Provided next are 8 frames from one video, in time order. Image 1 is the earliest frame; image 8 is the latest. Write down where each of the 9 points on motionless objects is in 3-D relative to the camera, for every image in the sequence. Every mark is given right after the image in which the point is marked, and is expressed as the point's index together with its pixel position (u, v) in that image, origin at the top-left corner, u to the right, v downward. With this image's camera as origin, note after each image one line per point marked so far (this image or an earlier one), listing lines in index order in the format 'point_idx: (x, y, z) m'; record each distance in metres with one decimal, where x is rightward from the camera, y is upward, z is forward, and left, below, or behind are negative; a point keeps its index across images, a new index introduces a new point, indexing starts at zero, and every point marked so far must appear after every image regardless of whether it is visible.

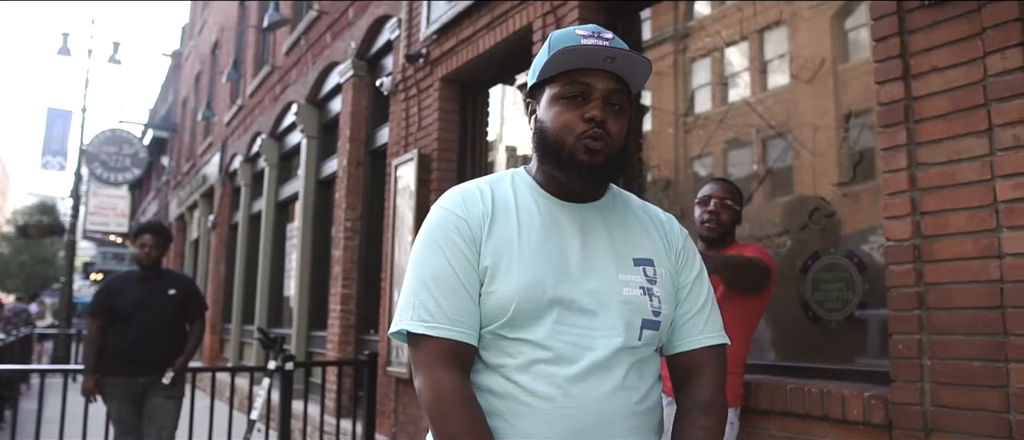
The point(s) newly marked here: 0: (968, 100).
0: (+1.6, +0.4, +2.8) m
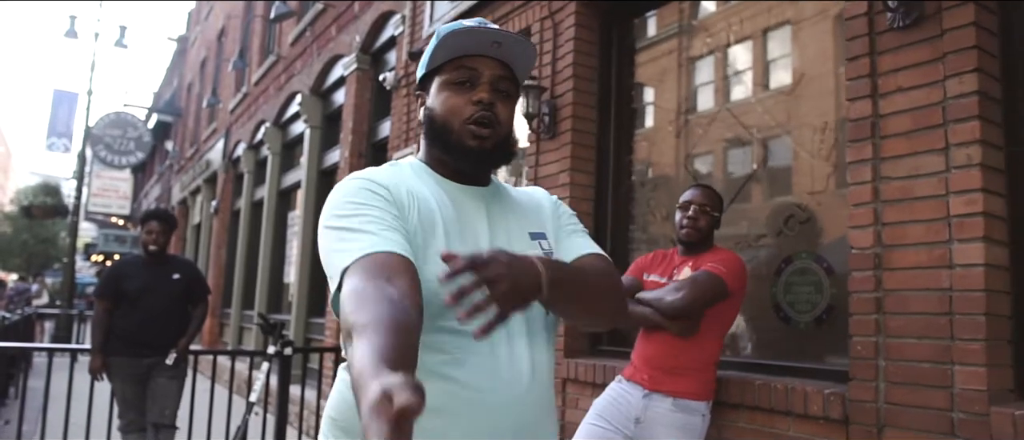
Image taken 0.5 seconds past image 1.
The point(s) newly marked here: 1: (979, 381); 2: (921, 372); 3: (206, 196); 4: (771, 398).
0: (+1.6, +0.4, +3.0) m
1: (+1.6, -0.6, +2.7) m
2: (+1.5, -0.6, +2.9) m
3: (-7.3, +0.6, +18.7) m
4: (+1.1, -0.8, +3.4) m
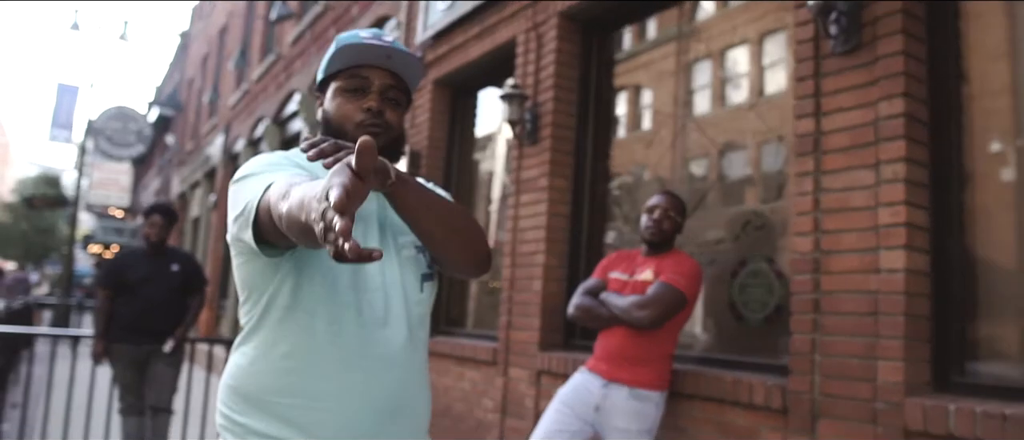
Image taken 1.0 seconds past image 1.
0: (+1.5, +0.3, +3.3) m
1: (+1.5, -0.6, +3.0) m
2: (+1.4, -0.6, +3.2) m
3: (-7.4, +0.7, +19.0) m
4: (+1.0, -0.8, +3.7) m
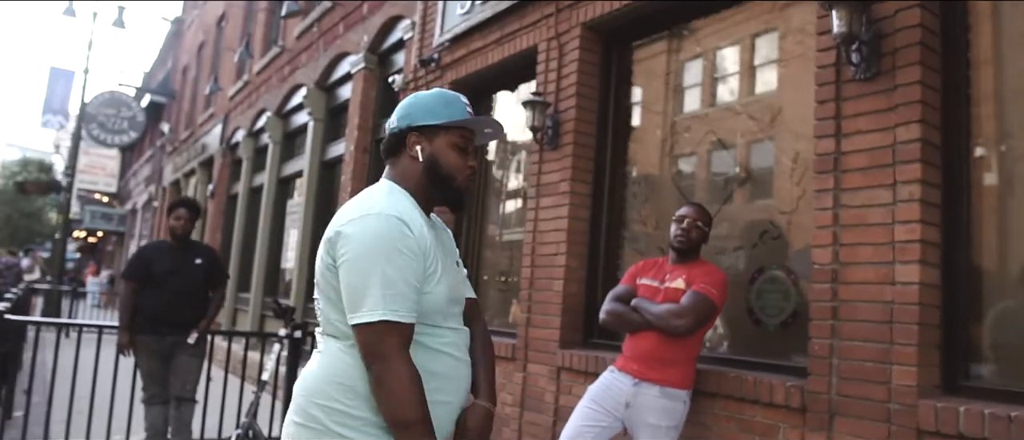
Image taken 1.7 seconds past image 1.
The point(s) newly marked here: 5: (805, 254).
0: (+1.7, +0.3, +3.6) m
1: (+1.7, -0.7, +3.3) m
2: (+1.6, -0.7, +3.5) m
3: (-7.5, +1.0, +19.1) m
4: (+1.2, -0.8, +4.0) m
5: (+1.6, -0.2, +4.3) m
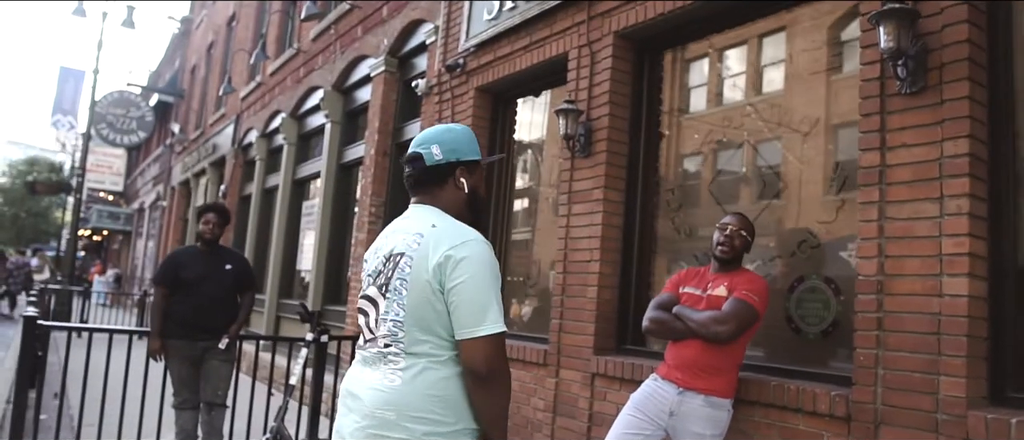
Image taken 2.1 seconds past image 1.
0: (+1.9, +0.2, +3.6) m
1: (+1.9, -0.7, +3.3) m
2: (+1.8, -0.7, +3.5) m
3: (-7.3, +1.0, +19.1) m
4: (+1.4, -0.9, +4.0) m
5: (+1.8, -0.2, +4.3) m
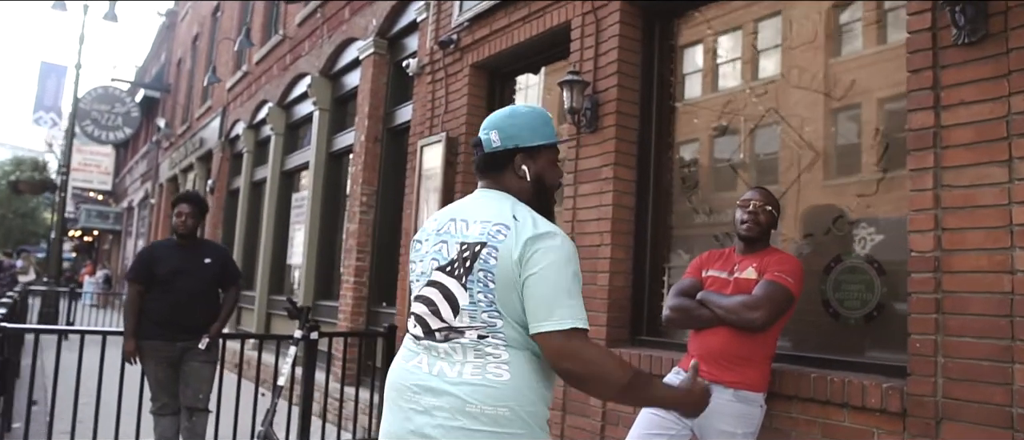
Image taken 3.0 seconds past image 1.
0: (+1.9, +0.4, +3.2) m
1: (+1.9, -0.6, +2.9) m
2: (+1.8, -0.6, +3.1) m
3: (-7.4, +1.1, +18.6) m
4: (+1.4, -0.8, +3.6) m
5: (+1.9, -0.1, +3.9) m
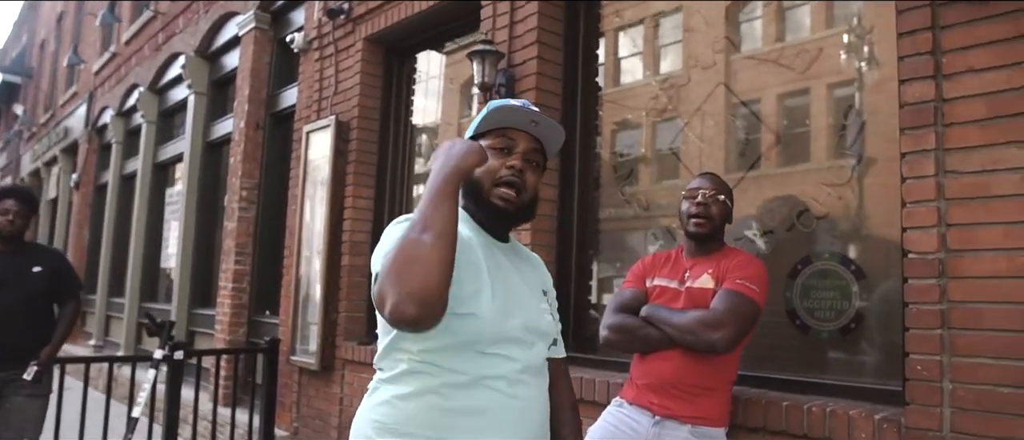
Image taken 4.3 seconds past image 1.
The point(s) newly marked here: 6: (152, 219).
0: (+1.6, +0.4, +2.6) m
1: (+1.7, -0.6, +2.3) m
2: (+1.5, -0.6, +2.5) m
3: (-9.5, +1.1, +16.7) m
4: (+1.1, -0.8, +2.9) m
5: (+1.5, -0.1, +3.3) m
6: (-5.3, 0.0, +11.5) m
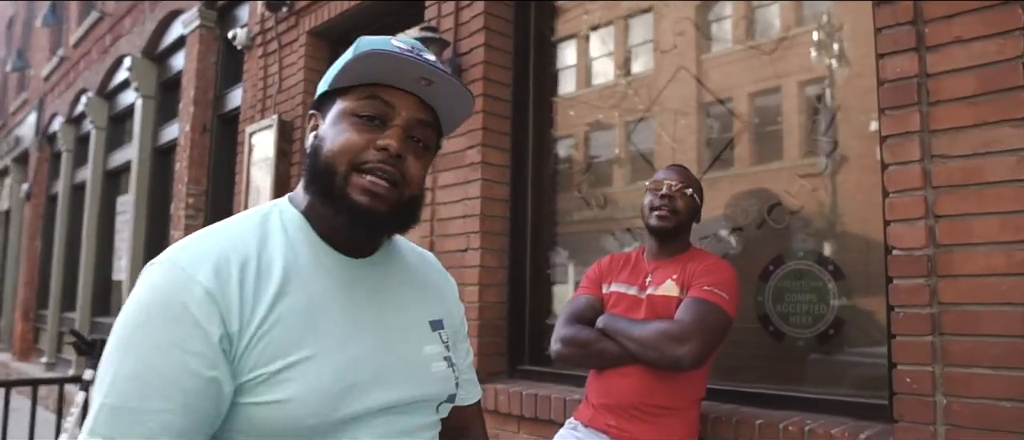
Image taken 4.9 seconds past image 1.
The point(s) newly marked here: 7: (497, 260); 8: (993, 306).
0: (+1.4, +0.4, +2.3) m
1: (+1.5, -0.5, +2.0) m
2: (+1.4, -0.5, +2.2) m
3: (-10.2, +0.9, +16.1) m
4: (+0.9, -0.7, +2.6) m
5: (+1.2, -0.1, +3.0) m
6: (-5.7, -0.1, +11.0) m
7: (-0.1, -0.2, +4.0) m
8: (+1.4, -0.2, +2.2) m
